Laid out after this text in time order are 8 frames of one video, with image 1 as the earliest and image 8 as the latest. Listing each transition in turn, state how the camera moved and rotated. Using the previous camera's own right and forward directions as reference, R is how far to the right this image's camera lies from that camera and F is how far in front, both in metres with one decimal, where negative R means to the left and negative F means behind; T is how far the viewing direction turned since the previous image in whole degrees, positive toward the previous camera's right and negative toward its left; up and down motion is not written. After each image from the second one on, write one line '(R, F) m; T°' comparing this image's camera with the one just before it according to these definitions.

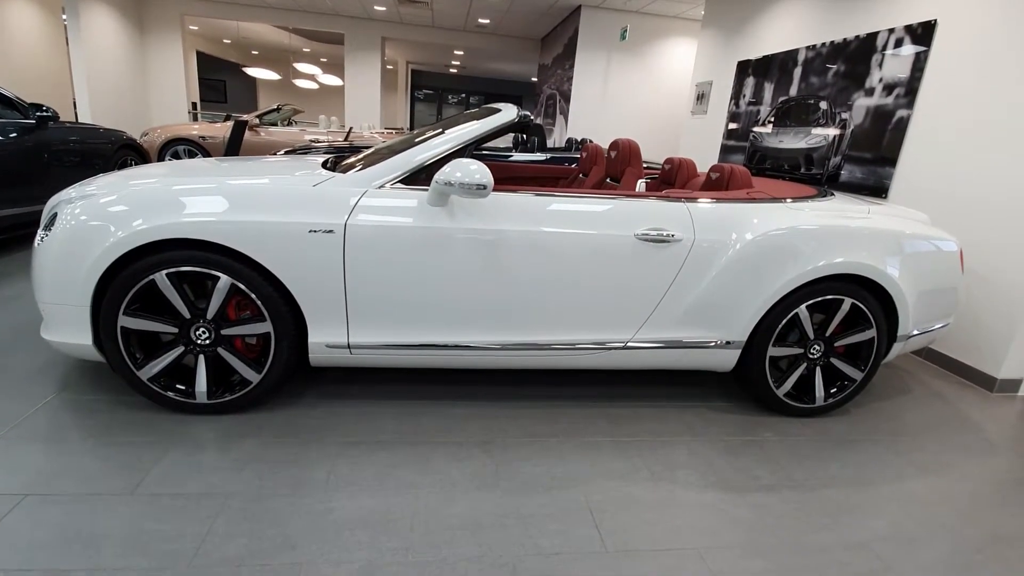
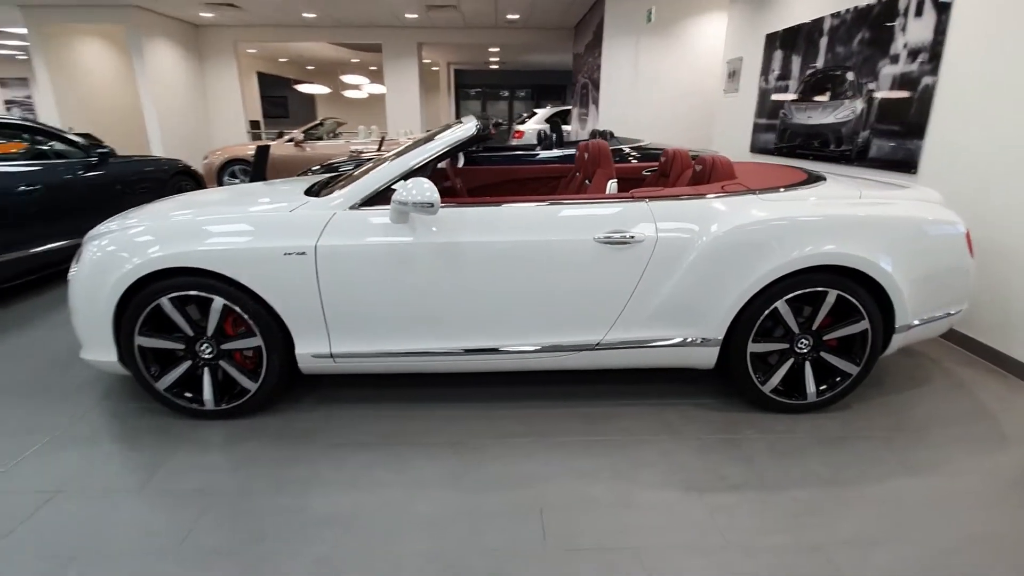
(+0.4, -0.1) m; -7°
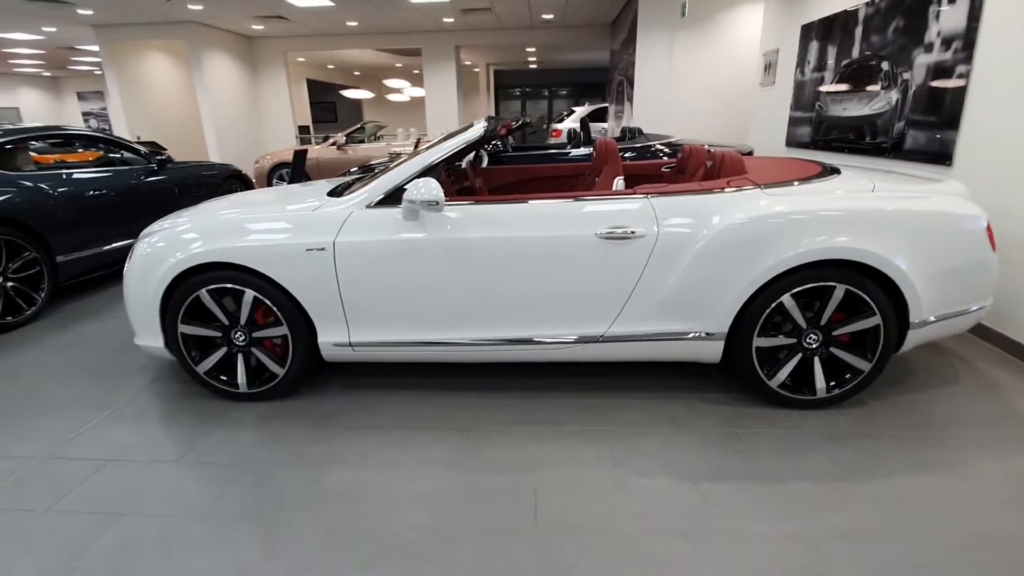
(+0.2, -0.1) m; -5°
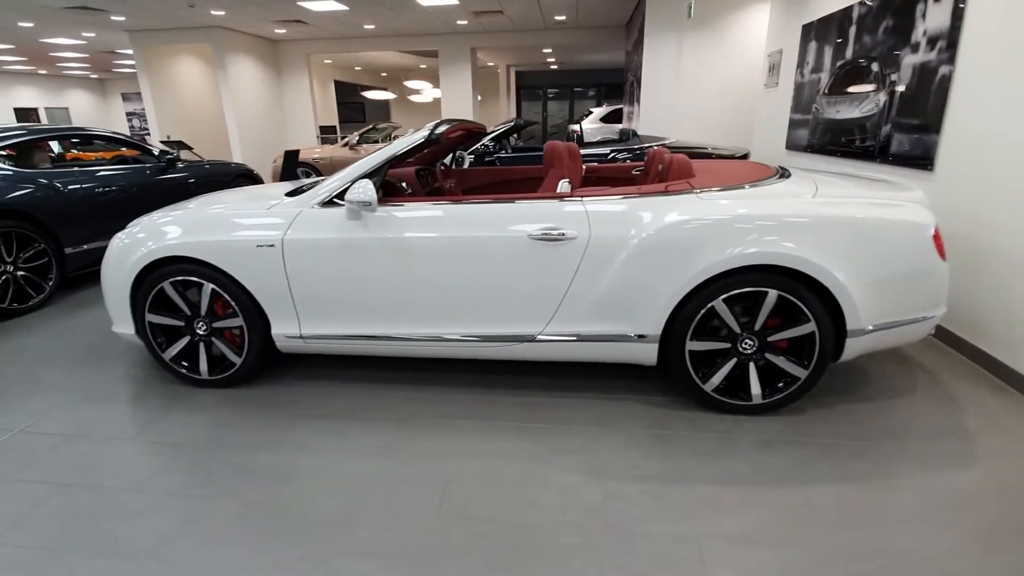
(+0.4, -0.1) m; -4°
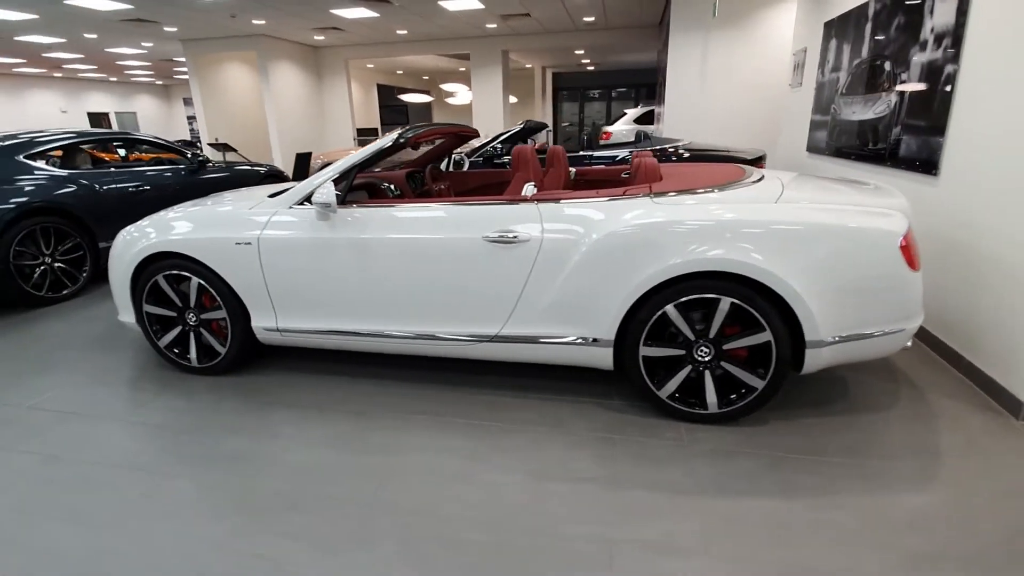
(+0.4, 0.0) m; -5°
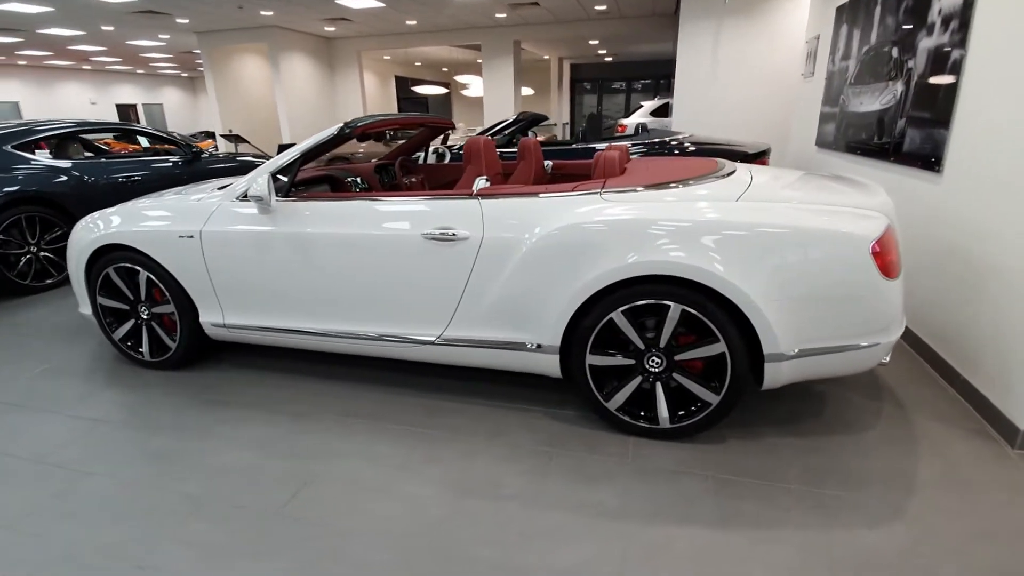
(+0.4, +0.2) m; -3°
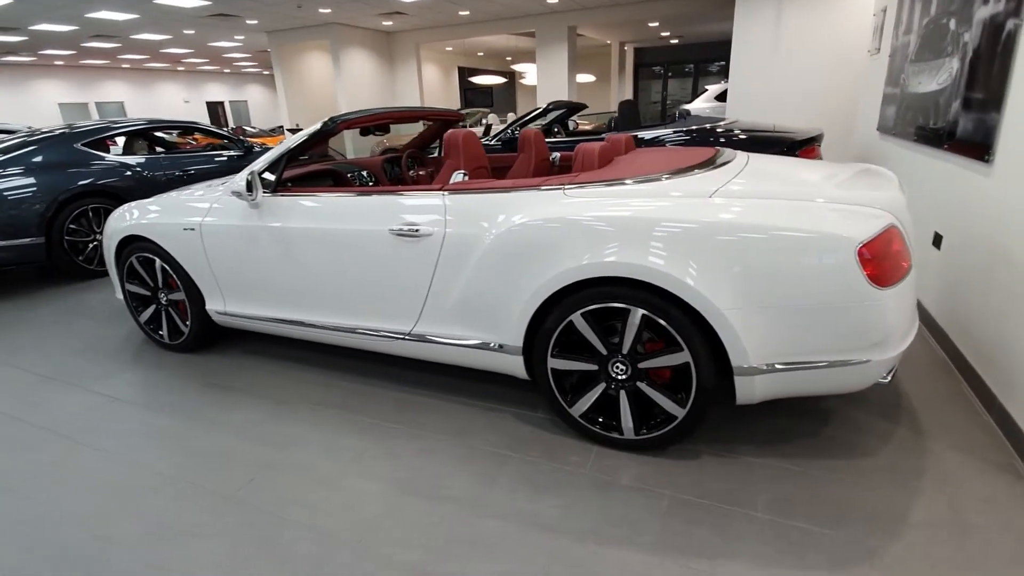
(+0.4, +0.1) m; -8°
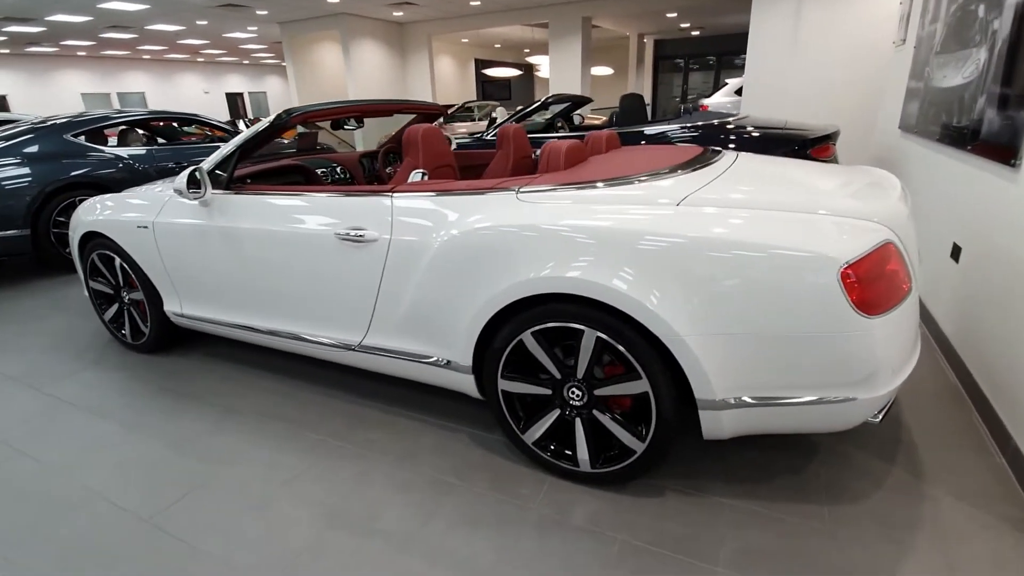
(+0.3, +0.2) m; -2°
